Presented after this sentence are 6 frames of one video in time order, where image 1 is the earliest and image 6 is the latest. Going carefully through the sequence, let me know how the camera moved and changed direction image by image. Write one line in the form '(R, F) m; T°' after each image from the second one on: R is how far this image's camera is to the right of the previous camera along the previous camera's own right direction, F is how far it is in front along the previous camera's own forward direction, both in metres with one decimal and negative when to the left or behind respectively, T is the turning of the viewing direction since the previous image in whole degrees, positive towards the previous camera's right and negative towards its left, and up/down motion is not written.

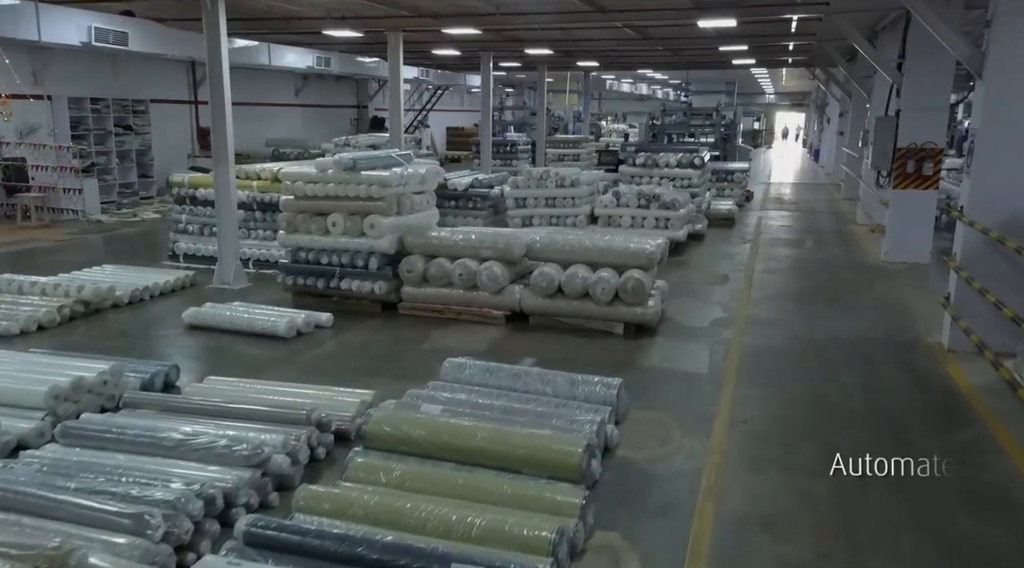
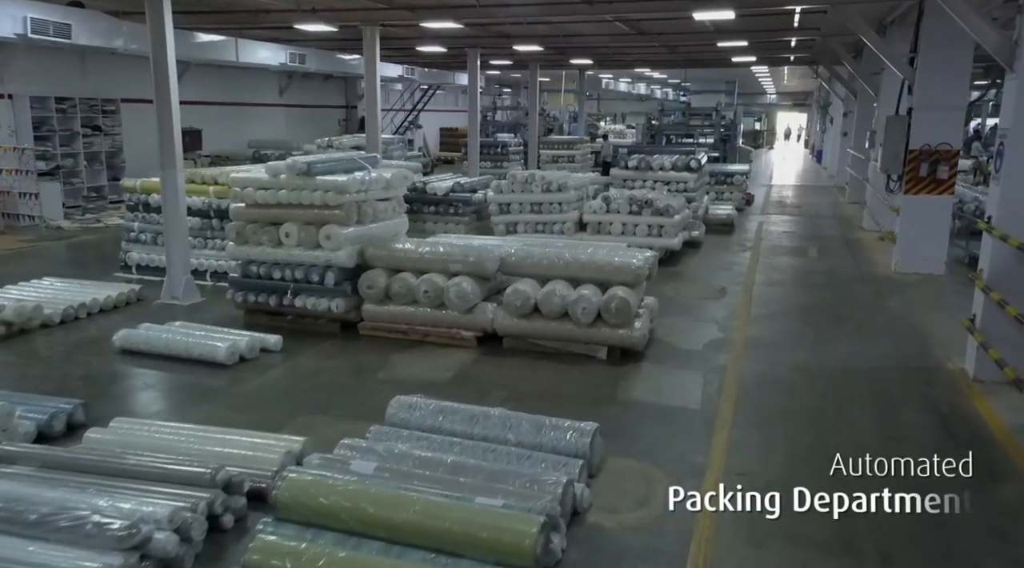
(+0.3, +0.9) m; 0°
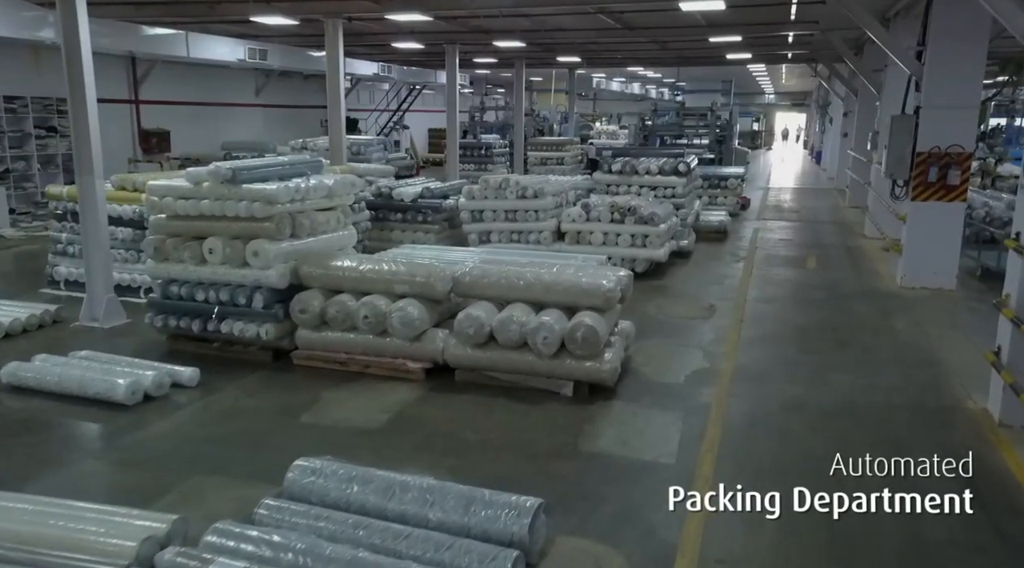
(+0.4, +1.0) m; 0°
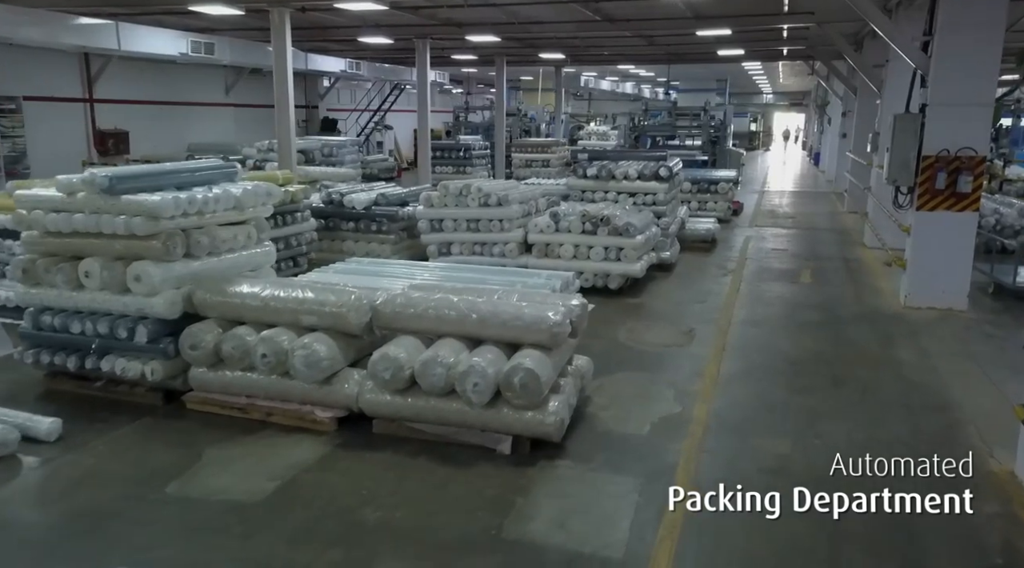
(+0.5, +1.1) m; 0°
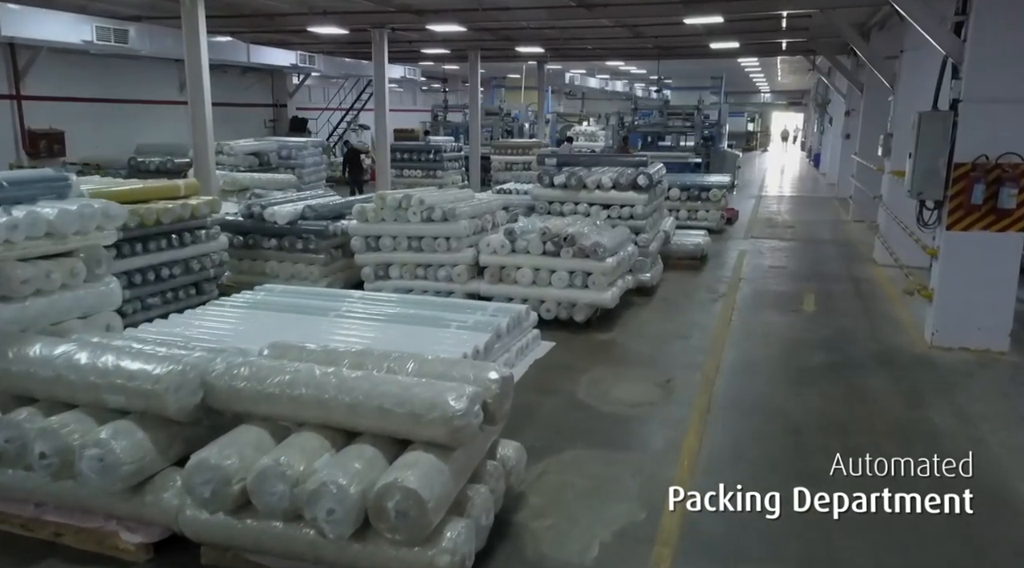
(+0.5, +1.6) m; 0°
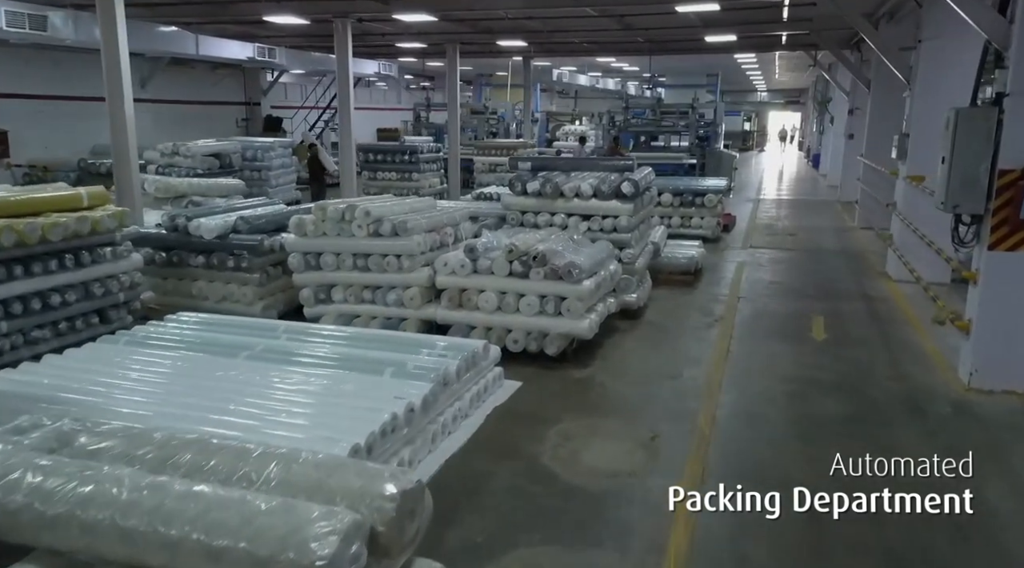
(+0.3, +1.2) m; 0°
